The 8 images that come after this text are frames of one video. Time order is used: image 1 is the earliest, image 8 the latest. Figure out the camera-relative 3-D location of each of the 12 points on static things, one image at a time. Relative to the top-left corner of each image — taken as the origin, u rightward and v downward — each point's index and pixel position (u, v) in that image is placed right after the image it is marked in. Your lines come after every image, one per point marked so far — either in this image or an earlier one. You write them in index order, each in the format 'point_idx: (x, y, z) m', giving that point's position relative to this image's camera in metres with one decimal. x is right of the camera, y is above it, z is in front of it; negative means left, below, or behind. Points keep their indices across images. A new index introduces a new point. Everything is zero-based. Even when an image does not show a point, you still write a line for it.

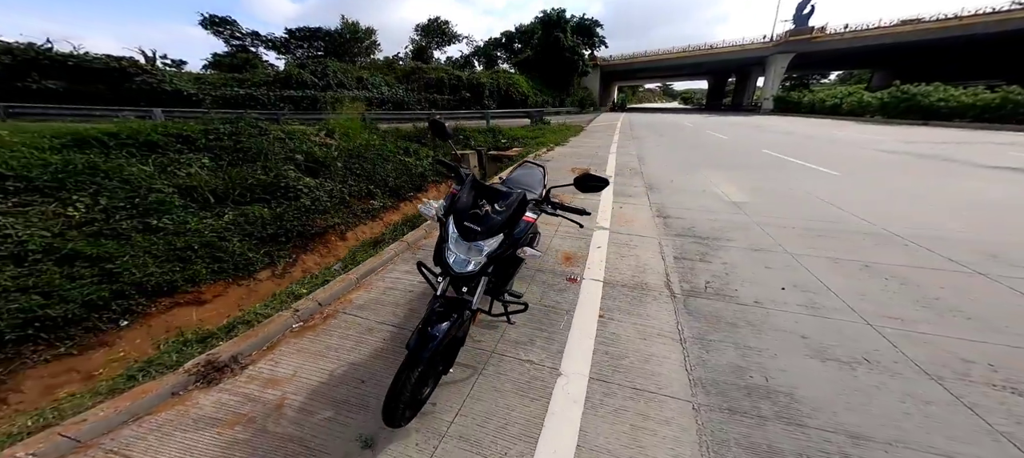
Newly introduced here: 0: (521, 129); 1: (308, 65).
0: (+0.4, +4.2, +13.4) m
1: (-9.7, +8.1, +15.6) m
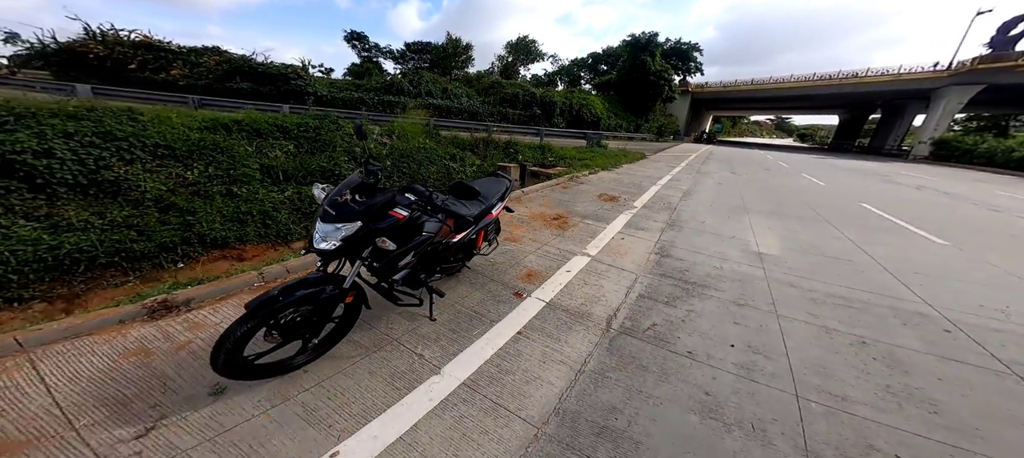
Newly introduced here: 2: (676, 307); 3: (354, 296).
0: (+2.7, +3.3, +13.3) m
1: (-5.9, +8.6, +17.7) m
2: (+1.5, -0.6, +2.7) m
3: (-1.0, -0.4, +1.9) m
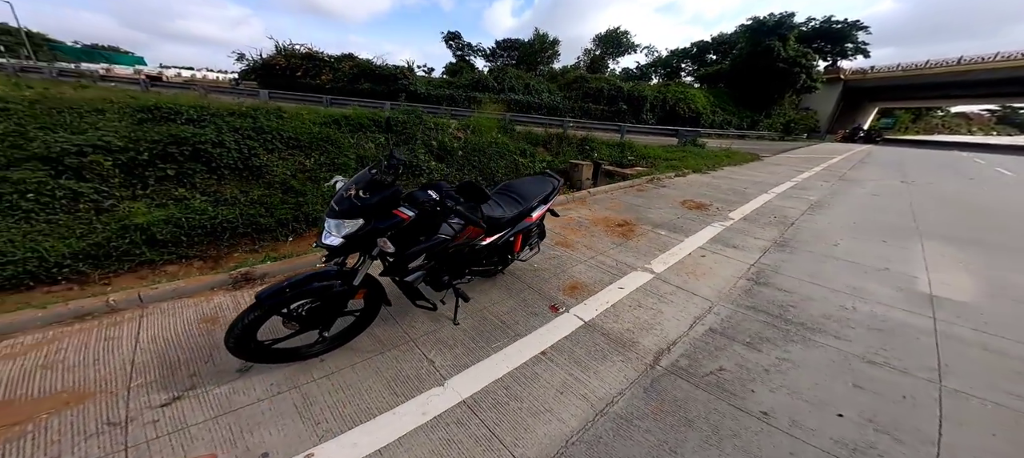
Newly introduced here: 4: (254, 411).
0: (+5.8, +3.0, +12.0) m
1: (-1.1, +9.0, +18.3) m
2: (+1.7, -0.8, +2.1) m
3: (-0.9, -0.4, +1.9) m
4: (-1.1, -0.9, +1.5) m
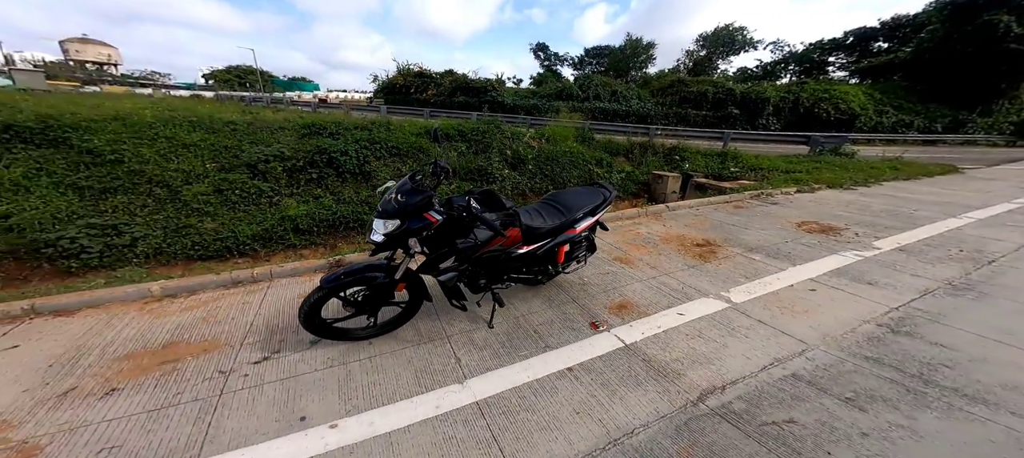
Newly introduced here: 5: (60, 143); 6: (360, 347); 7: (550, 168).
0: (+8.5, +2.2, +10.2) m
1: (+3.9, +8.4, +18.1) m
2: (+1.8, -0.9, +1.6) m
3: (-0.7, -0.4, +2.1) m
4: (-1.1, -0.8, +1.7) m
5: (-6.6, +1.3, +5.0) m
6: (-1.0, -0.8, +2.0) m
7: (+0.9, +1.4, +7.4) m
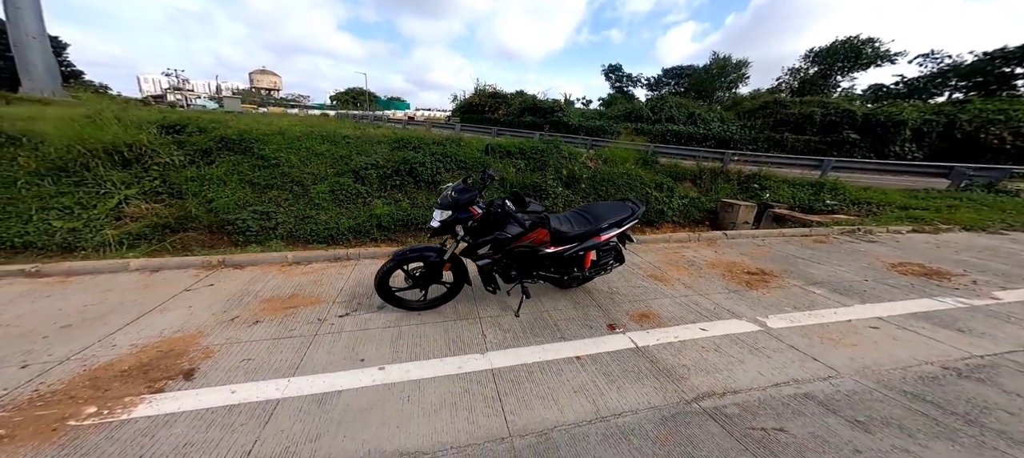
0: (+10.3, +1.1, +8.9) m
1: (+7.8, +7.1, +17.8) m
2: (+1.8, -1.1, +1.6) m
3: (-0.5, -0.3, +2.6) m
4: (-1.0, -0.7, +2.3) m
5: (-5.6, +1.7, +6.7) m
6: (-0.8, -0.7, +2.5) m
7: (+2.2, +1.0, +7.6) m
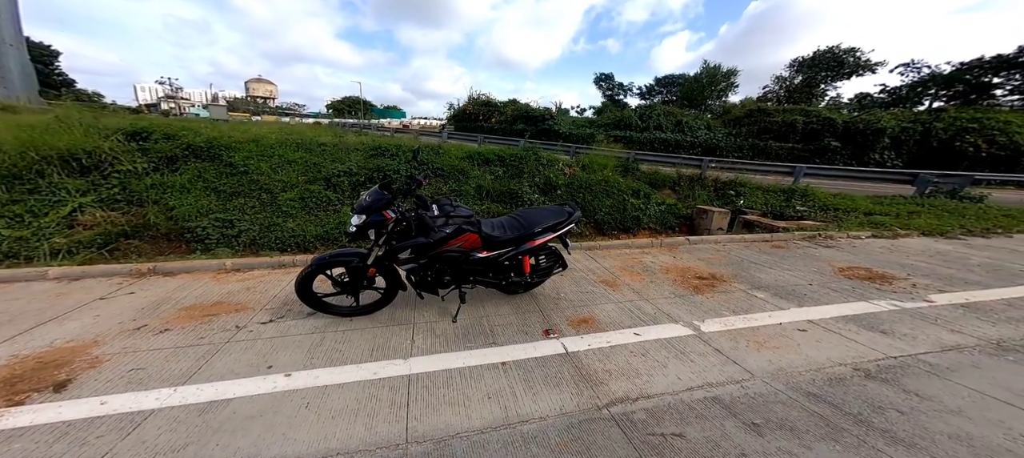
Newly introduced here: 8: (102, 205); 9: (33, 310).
0: (+9.6, +0.9, +9.1) m
1: (+7.0, +6.7, +18.1) m
2: (+1.3, -1.1, +1.6) m
3: (-1.1, -0.4, +2.5) m
4: (-1.5, -0.8, +2.2) m
5: (-6.3, +1.5, +6.6) m
6: (-1.4, -0.7, +2.5) m
7: (+1.5, +0.8, +7.6) m
8: (-6.7, +0.4, +5.2) m
9: (-3.5, -0.6, +2.3) m
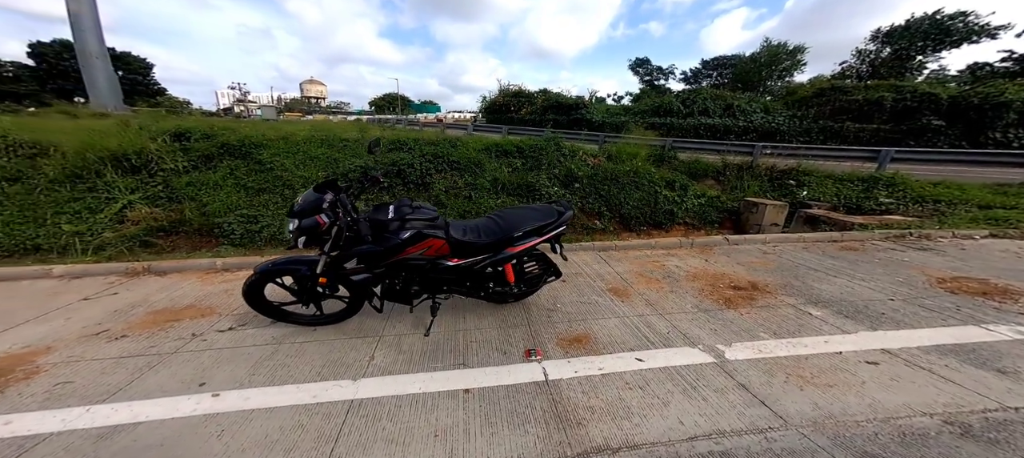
0: (+10.2, +1.0, +7.5) m
1: (+8.6, +7.0, +16.6) m
2: (+1.0, -1.1, +1.1) m
3: (-1.2, -0.4, +2.3) m
4: (-1.7, -0.8, +2.1) m
5: (-5.9, +1.6, +7.0) m
6: (-1.5, -0.7, +2.3) m
7: (+2.0, +0.9, +7.0) m
8: (-6.5, +0.5, +5.6) m
9: (-3.6, -0.6, +2.4) m
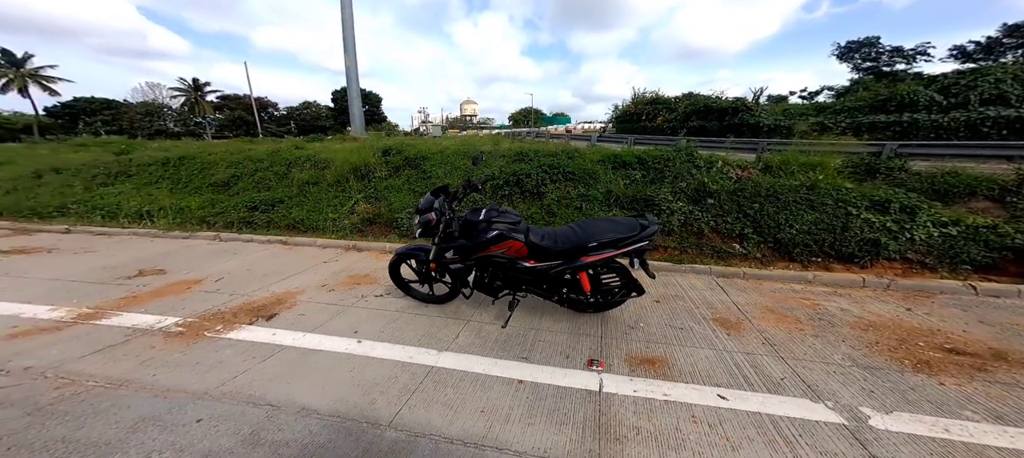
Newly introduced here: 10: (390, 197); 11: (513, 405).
0: (+12.0, 0.0, +2.7) m
1: (+14.9, +5.6, +11.9) m
2: (+0.8, -1.2, +0.8) m
3: (-0.6, -0.4, +2.8) m
4: (-1.2, -0.8, +2.8) m
5: (-2.7, +1.5, +9.1) m
6: (-0.9, -0.7, +3.0) m
7: (+4.4, +0.5, +5.8) m
8: (-3.9, +0.6, +8.1) m
9: (-2.8, -0.5, +3.9) m
10: (-3.1, +0.6, +7.9) m
11: (0.0, -1.1, +1.9) m
